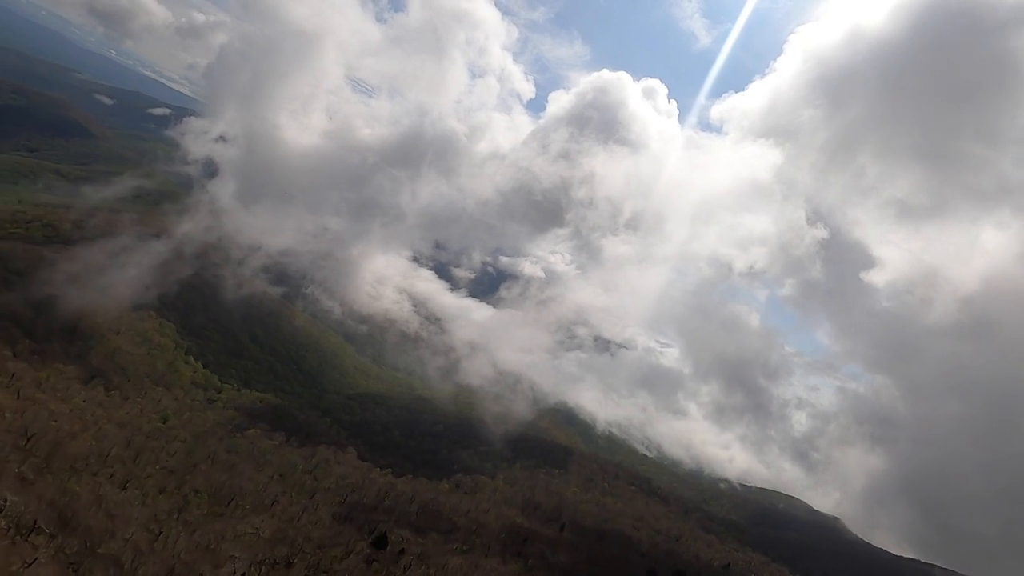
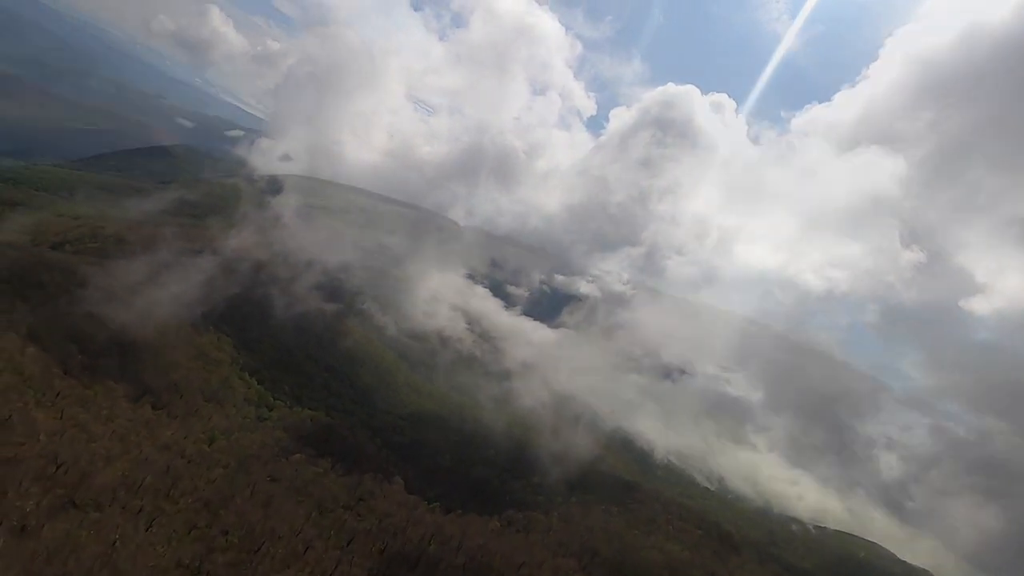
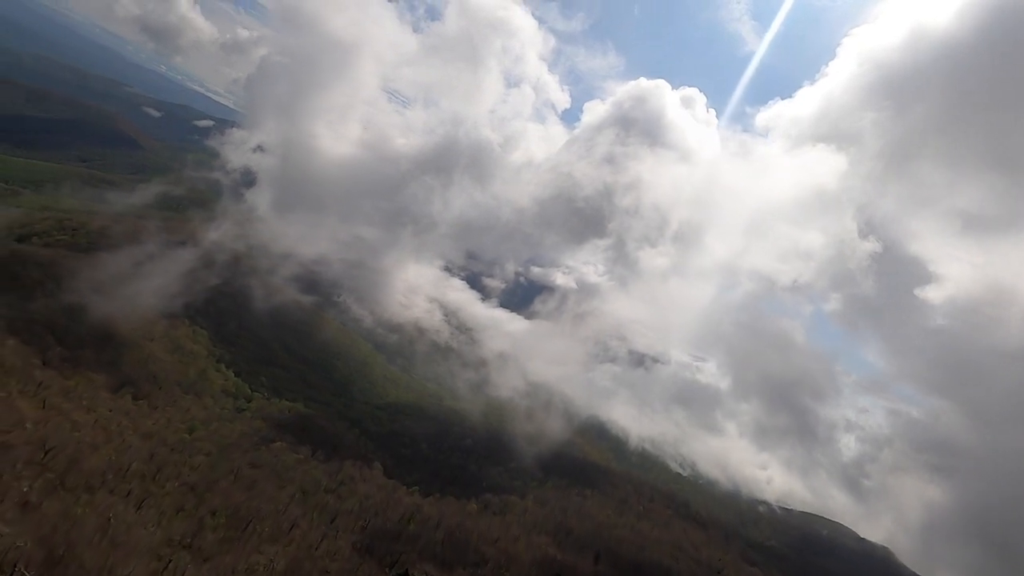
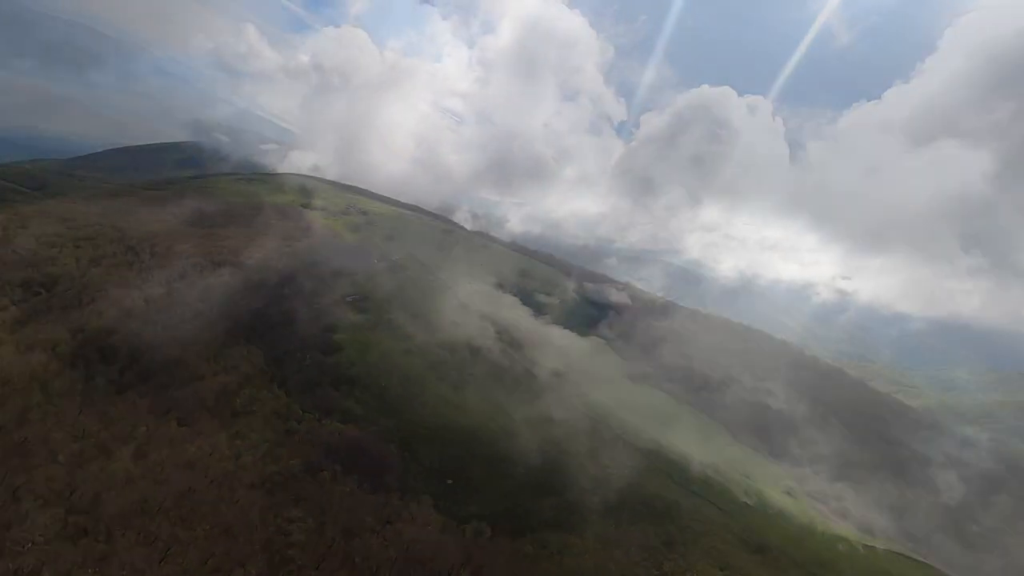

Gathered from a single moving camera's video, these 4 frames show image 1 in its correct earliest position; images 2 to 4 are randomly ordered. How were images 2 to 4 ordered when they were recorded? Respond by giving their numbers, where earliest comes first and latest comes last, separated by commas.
3, 2, 4
